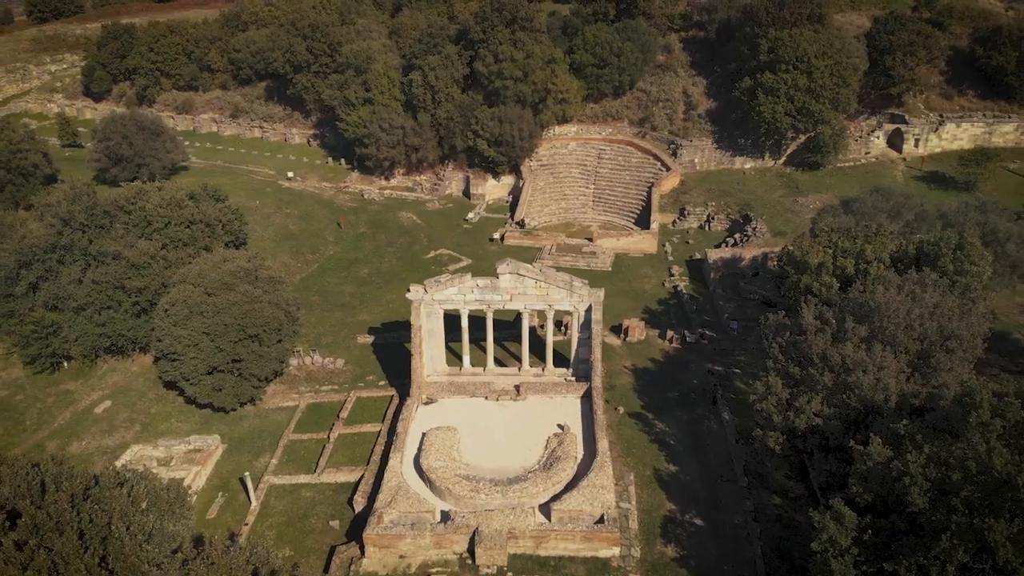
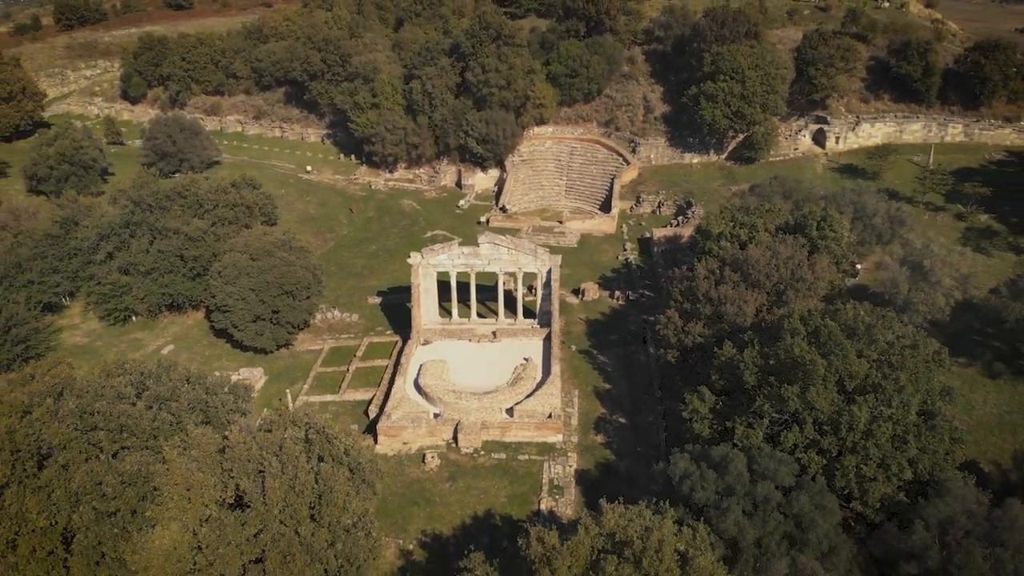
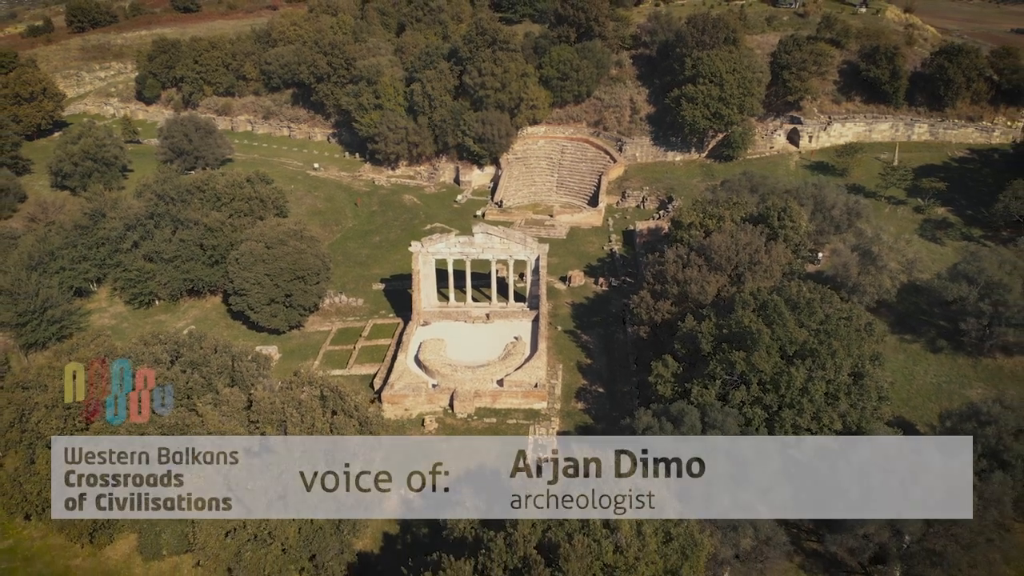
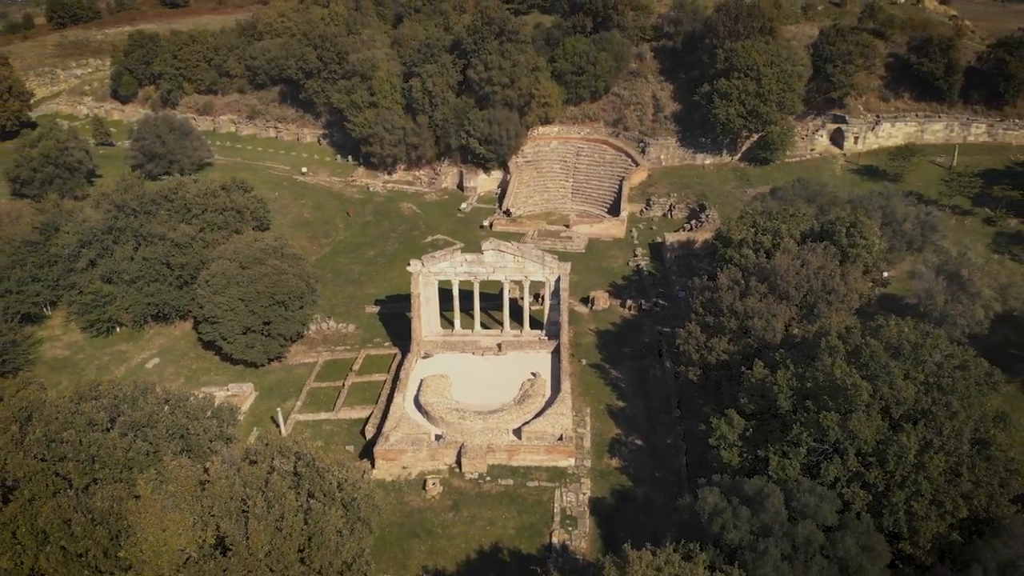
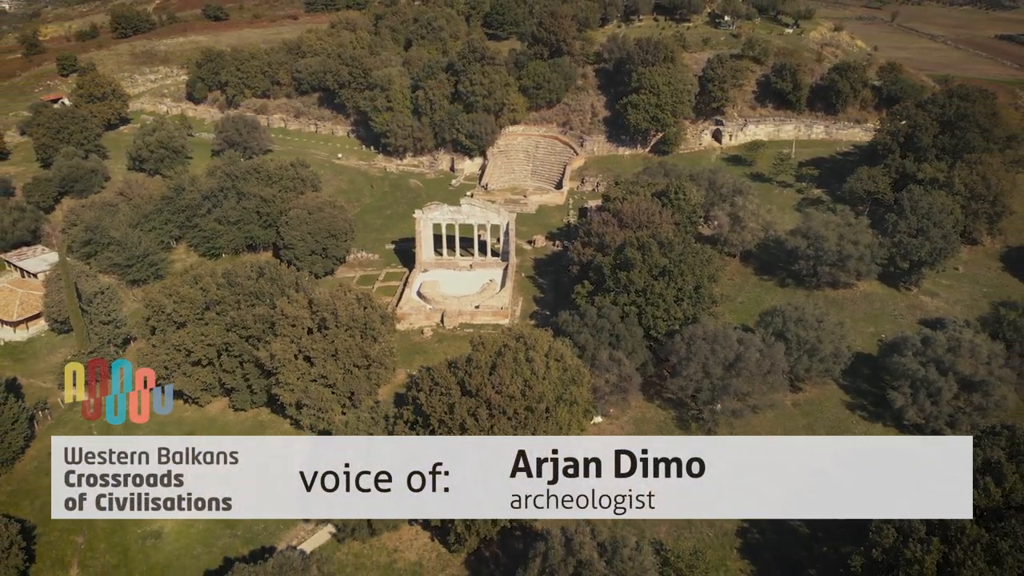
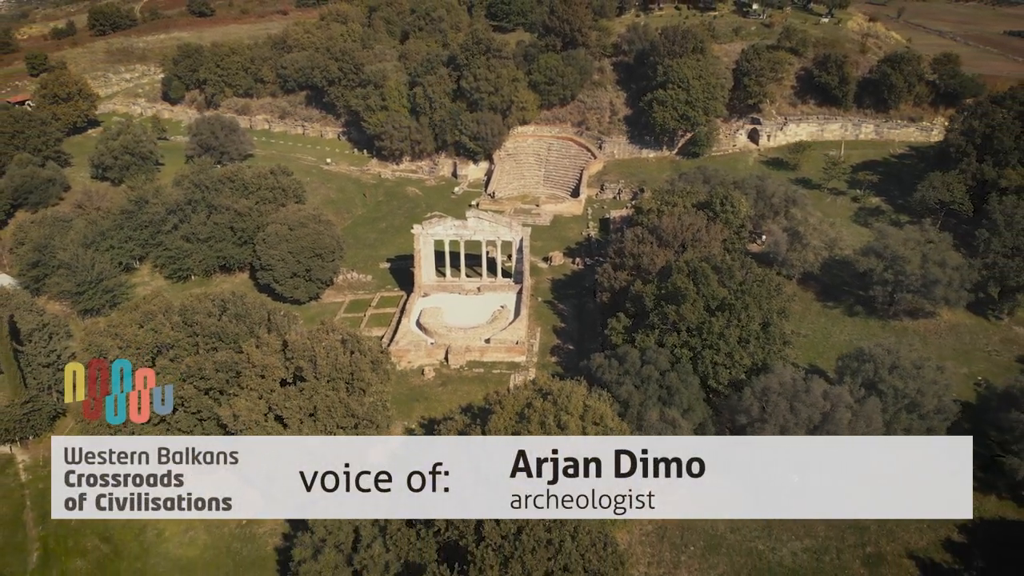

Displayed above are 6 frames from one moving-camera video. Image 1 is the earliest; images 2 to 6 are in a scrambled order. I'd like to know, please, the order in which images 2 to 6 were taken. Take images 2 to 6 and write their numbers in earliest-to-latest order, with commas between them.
4, 2, 3, 6, 5
